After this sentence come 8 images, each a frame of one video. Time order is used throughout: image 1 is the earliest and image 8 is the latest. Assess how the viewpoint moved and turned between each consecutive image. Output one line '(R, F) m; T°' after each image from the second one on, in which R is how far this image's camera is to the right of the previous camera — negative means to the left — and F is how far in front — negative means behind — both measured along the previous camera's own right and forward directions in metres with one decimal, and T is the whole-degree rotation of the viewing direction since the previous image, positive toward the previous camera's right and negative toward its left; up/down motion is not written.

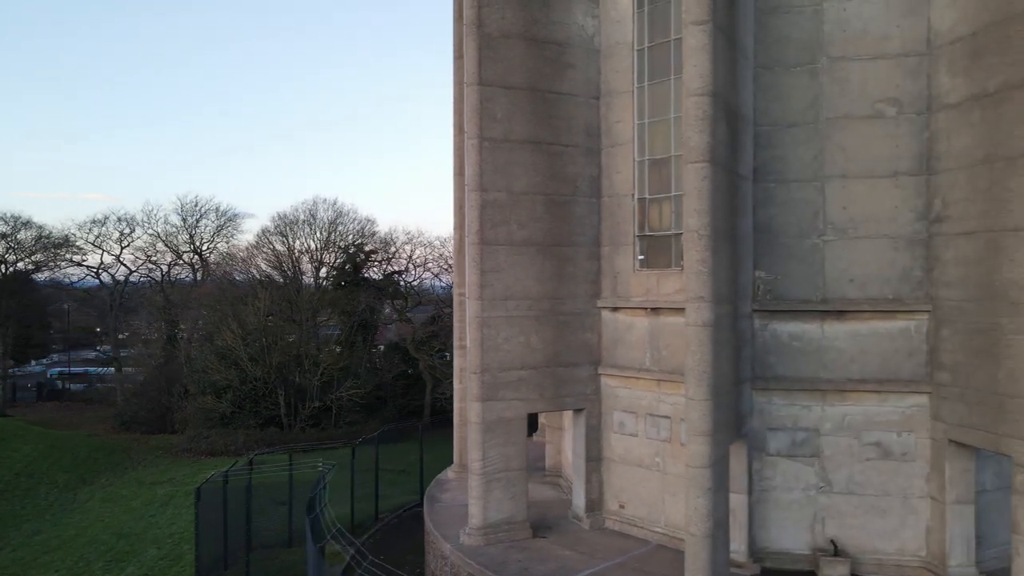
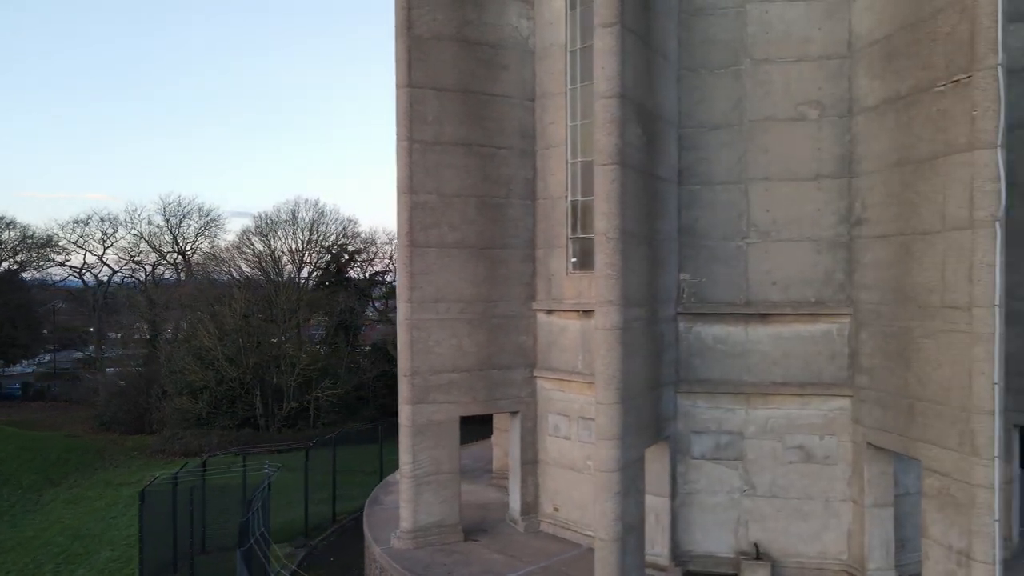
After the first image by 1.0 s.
(+1.6, 0.0) m; 0°
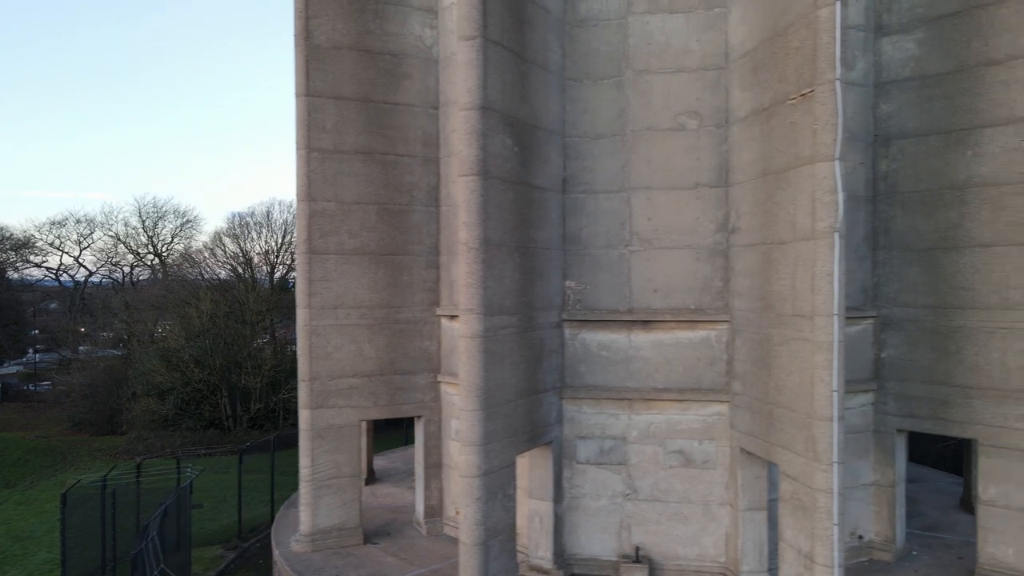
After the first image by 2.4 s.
(+2.5, -0.1) m; 0°
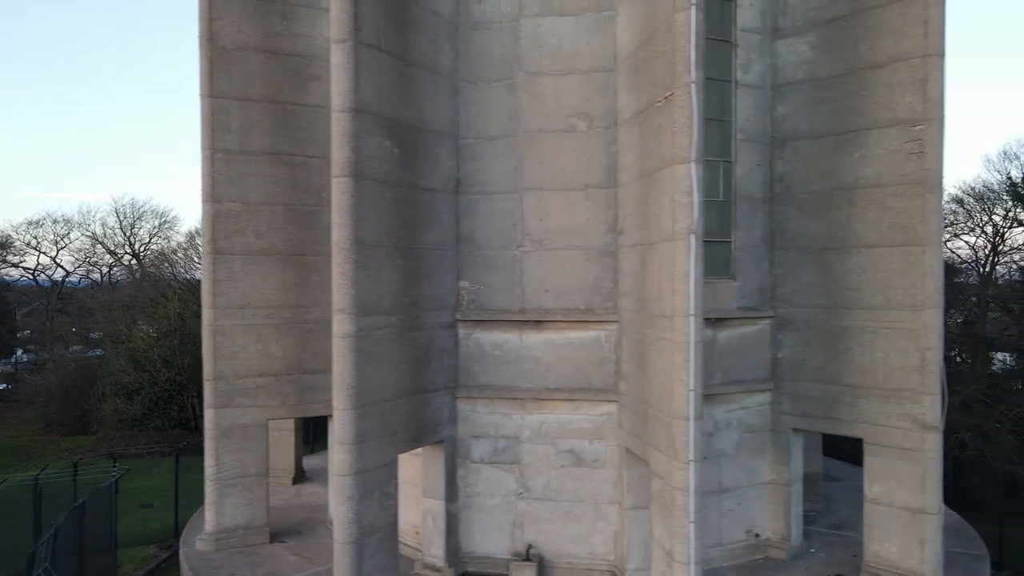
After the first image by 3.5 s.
(+2.3, -0.1) m; 0°
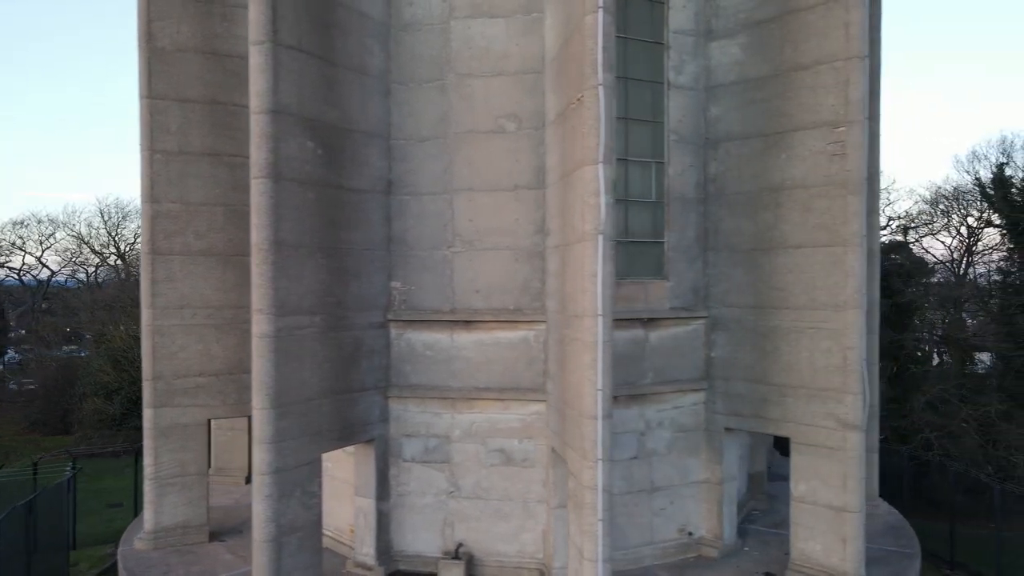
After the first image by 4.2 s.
(+1.5, -0.1) m; 0°
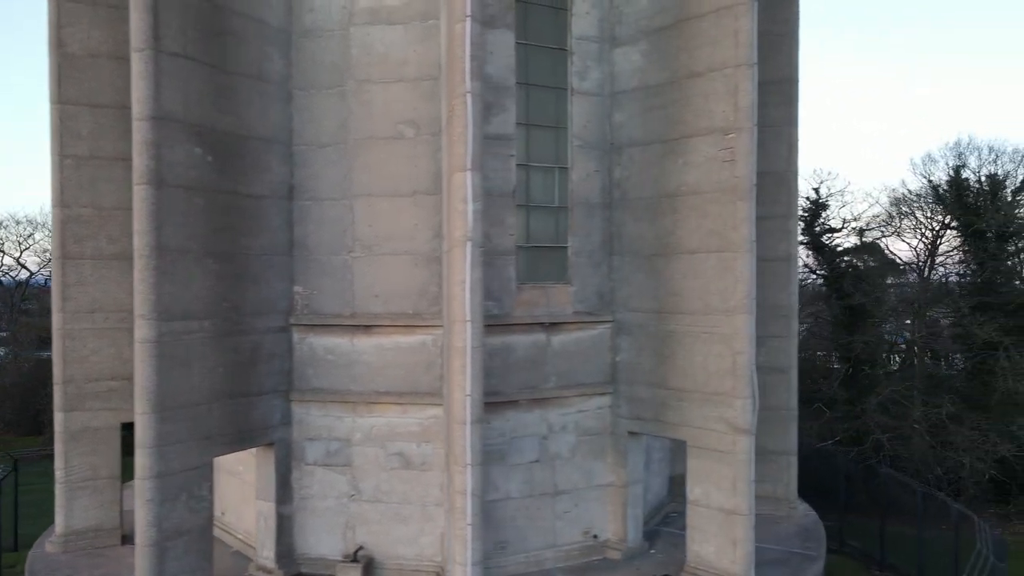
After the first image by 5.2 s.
(+2.2, -0.1) m; 0°
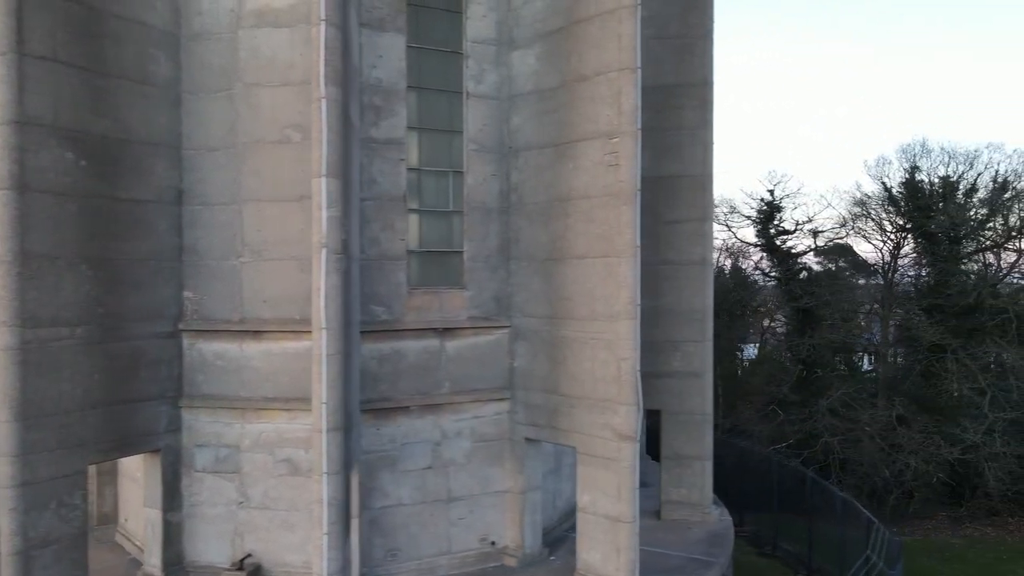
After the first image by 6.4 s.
(+2.4, +0.1) m; 0°
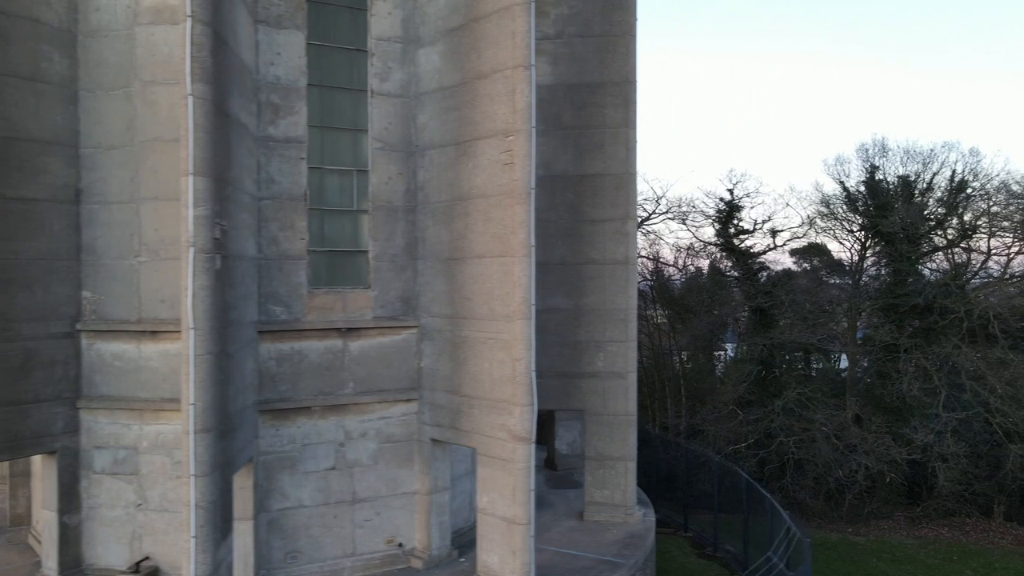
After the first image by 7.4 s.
(+2.1, +0.1) m; 0°
